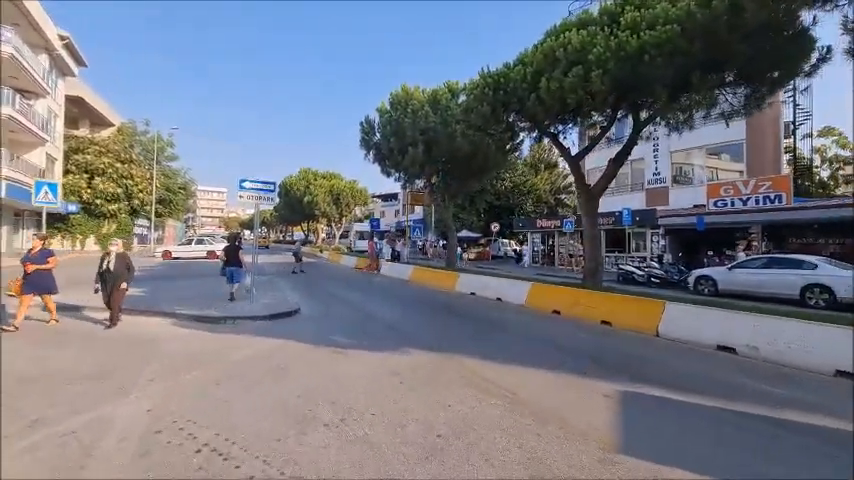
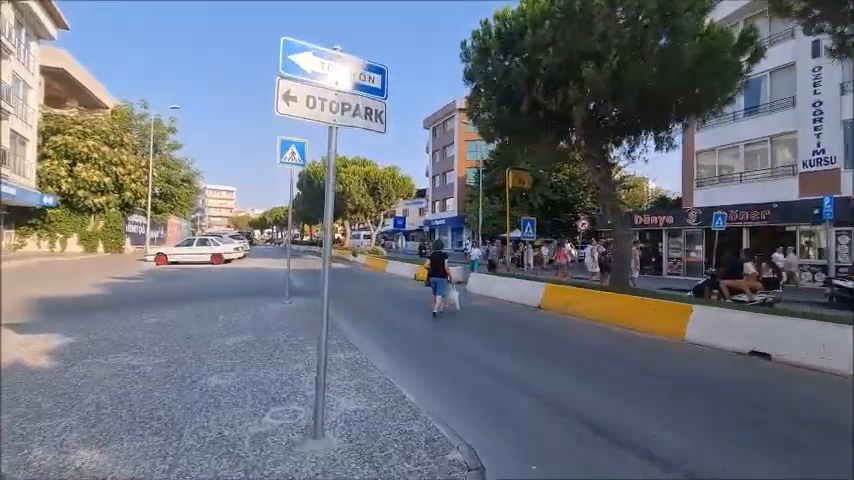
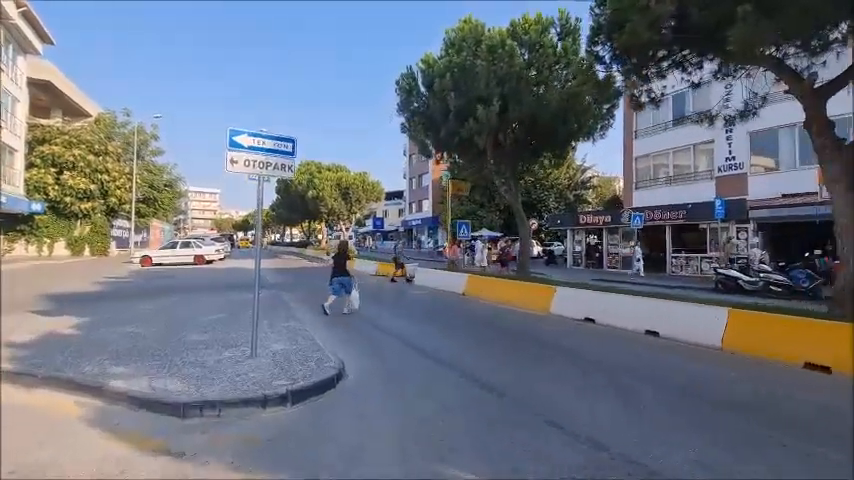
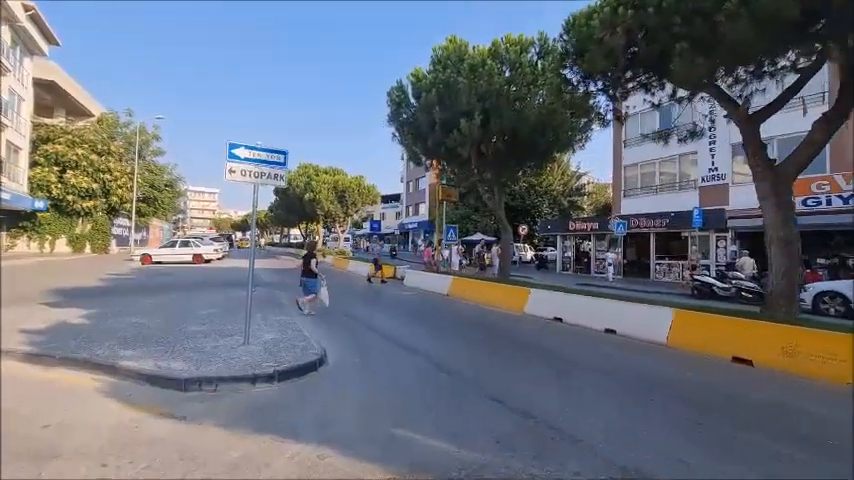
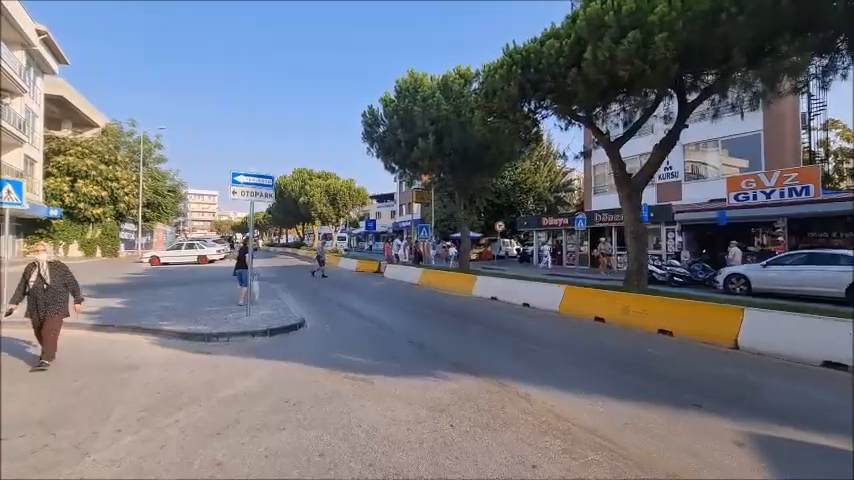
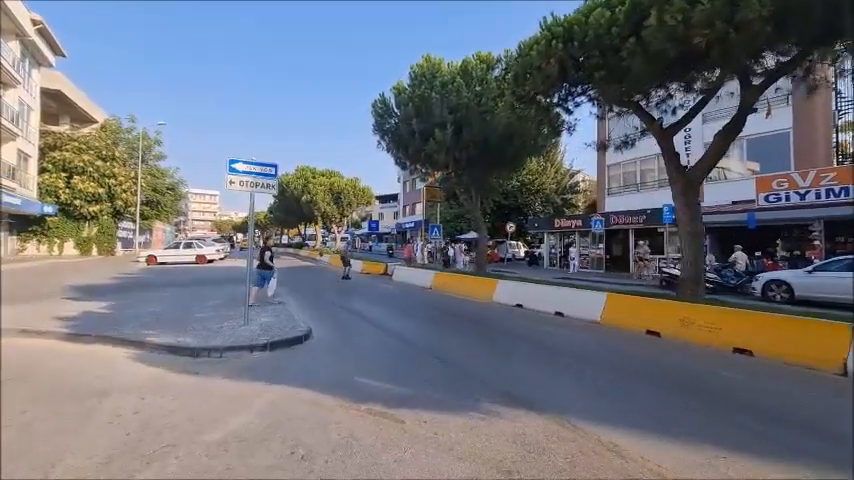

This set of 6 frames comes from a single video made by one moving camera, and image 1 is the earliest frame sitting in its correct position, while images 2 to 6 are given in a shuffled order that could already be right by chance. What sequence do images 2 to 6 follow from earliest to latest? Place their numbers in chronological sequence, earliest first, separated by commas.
5, 6, 4, 3, 2
